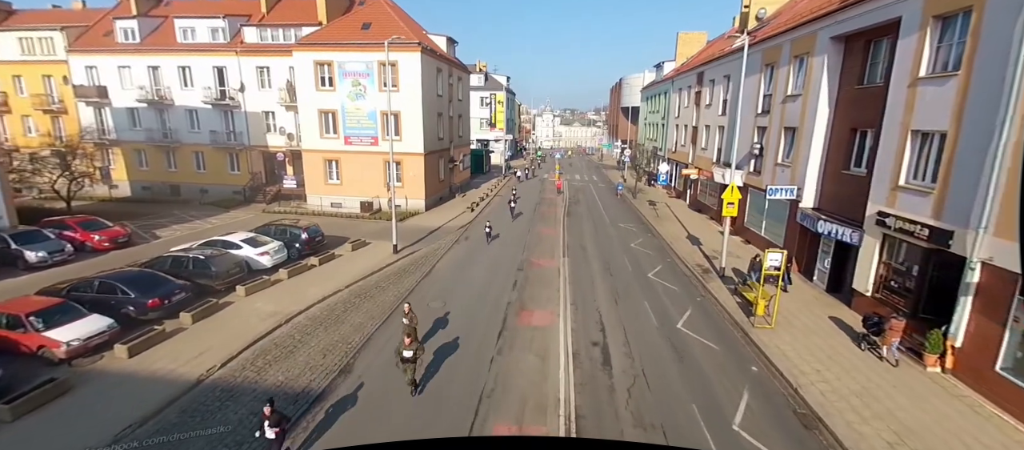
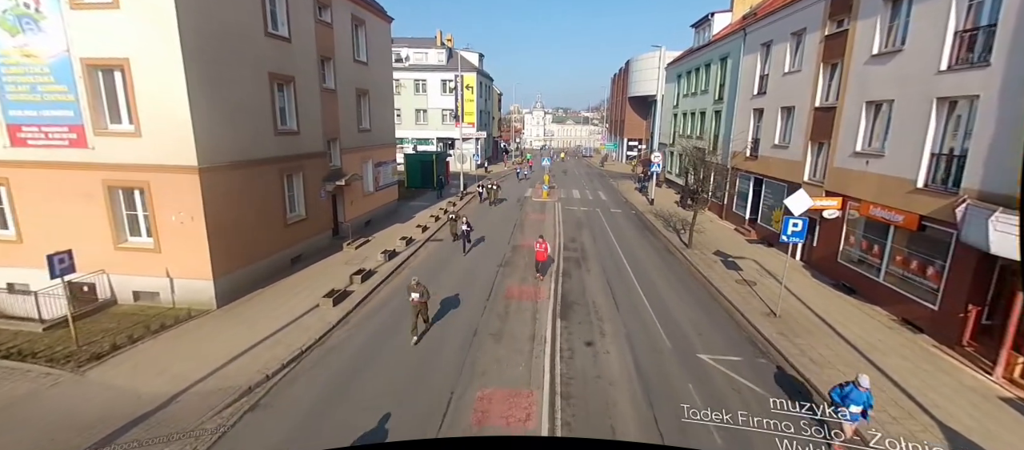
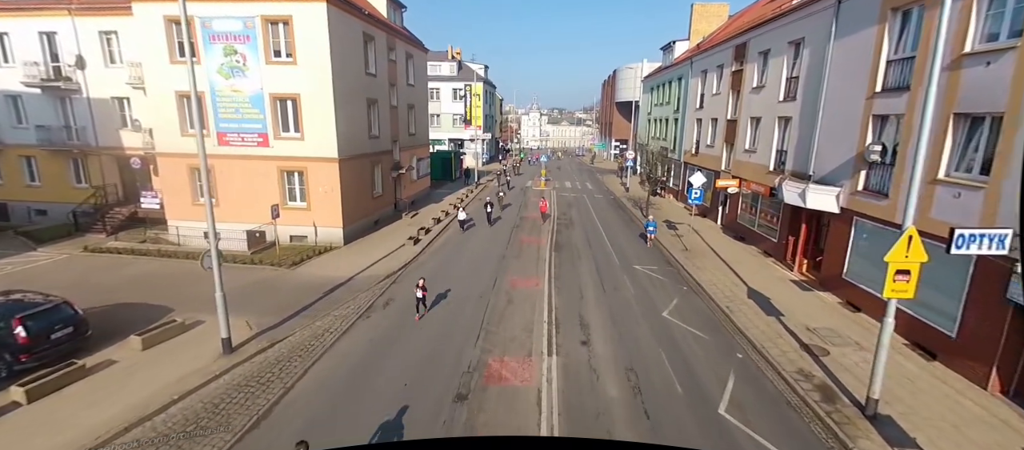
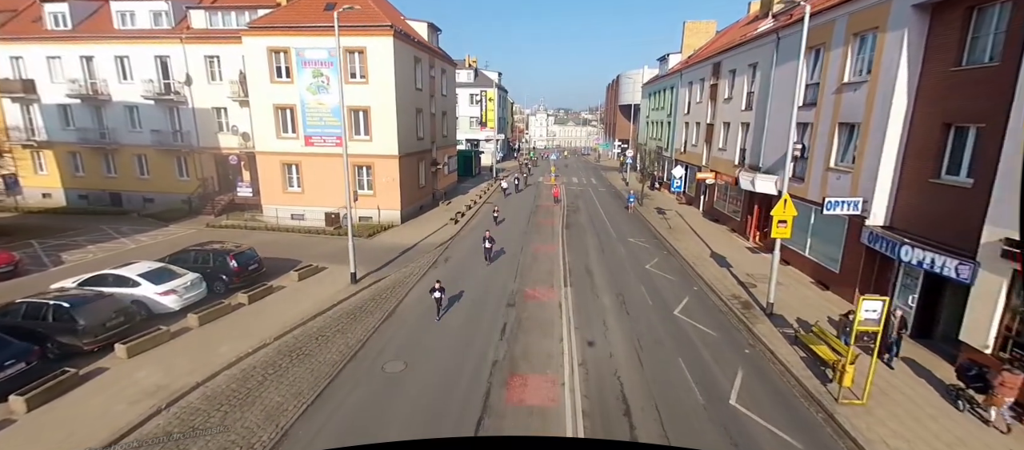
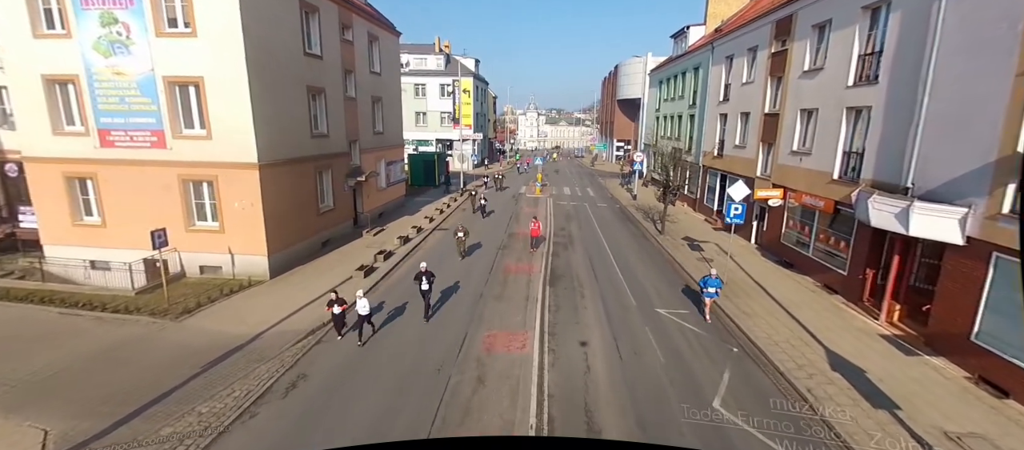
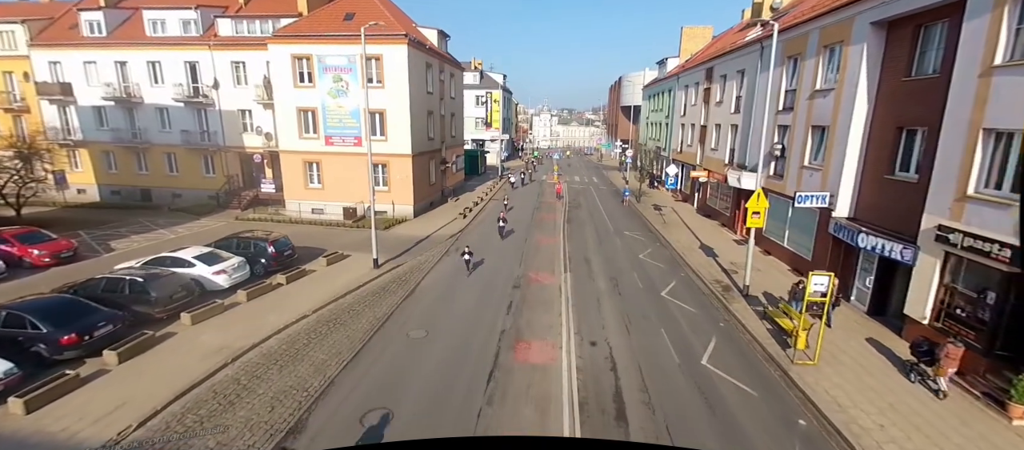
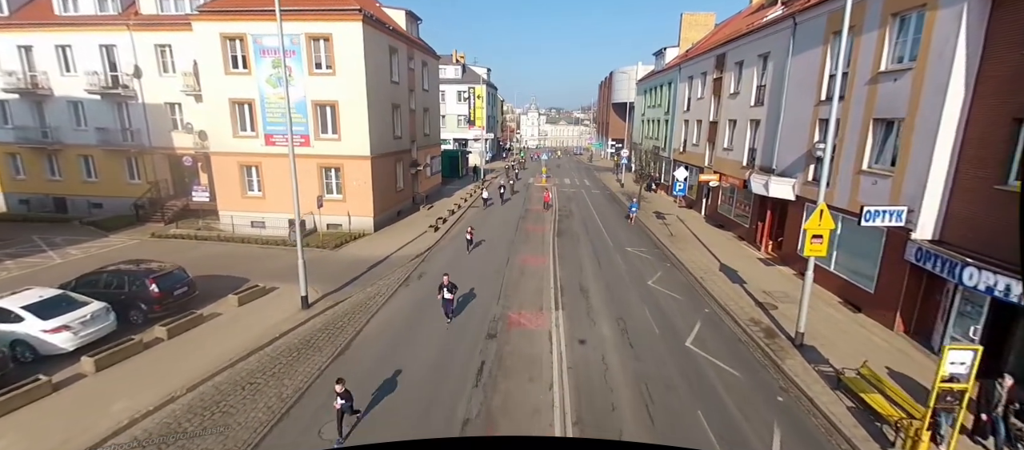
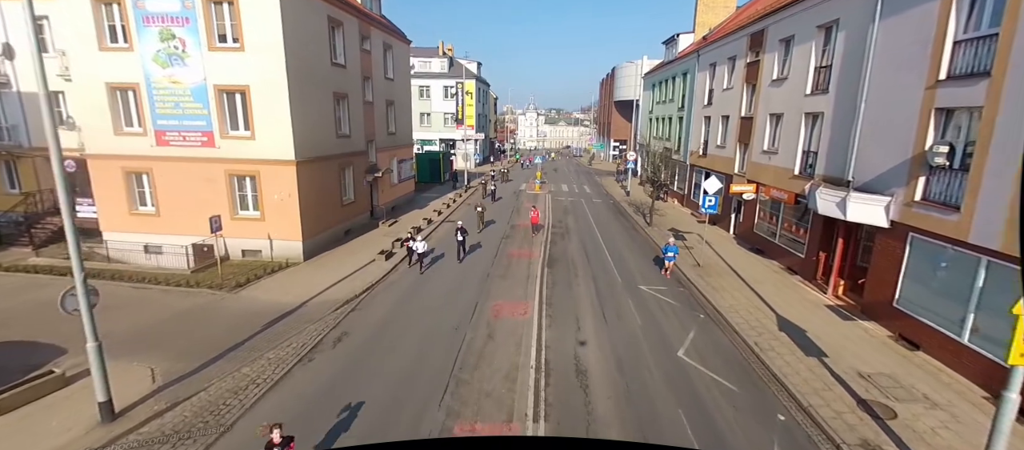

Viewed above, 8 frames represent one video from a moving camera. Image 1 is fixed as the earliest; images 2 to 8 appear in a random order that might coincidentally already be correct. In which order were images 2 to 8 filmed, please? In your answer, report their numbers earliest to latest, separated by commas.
6, 4, 7, 3, 8, 5, 2
